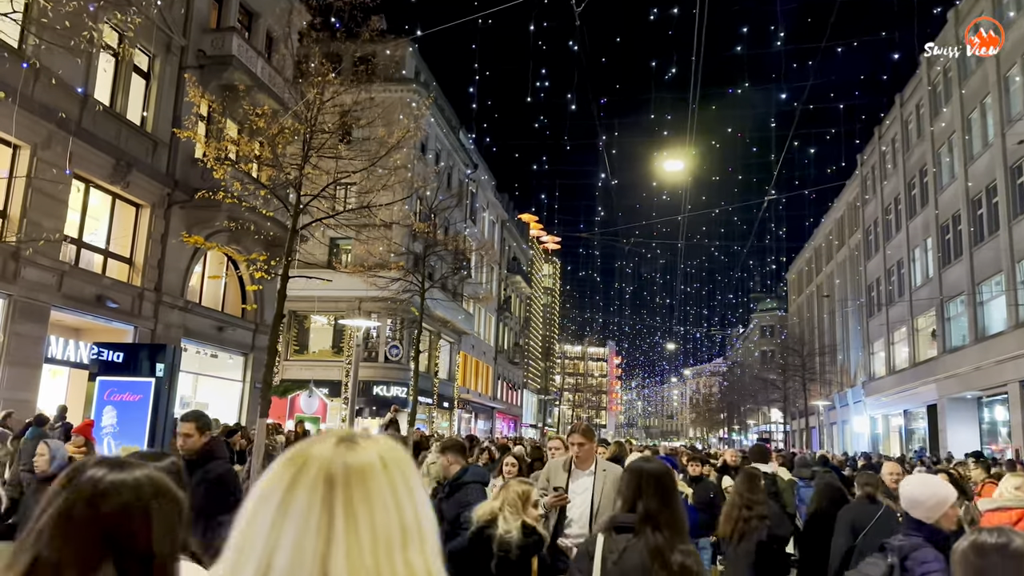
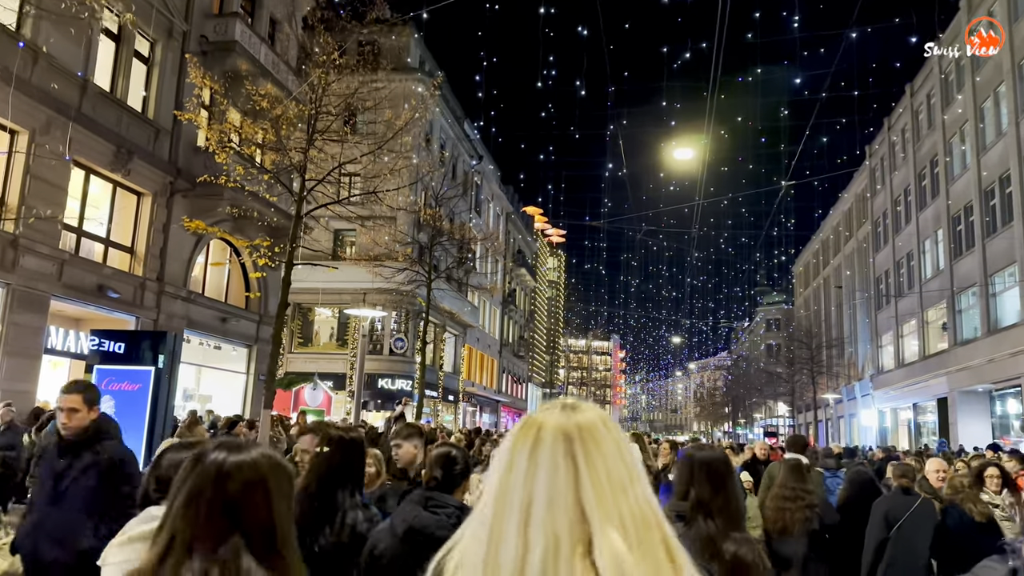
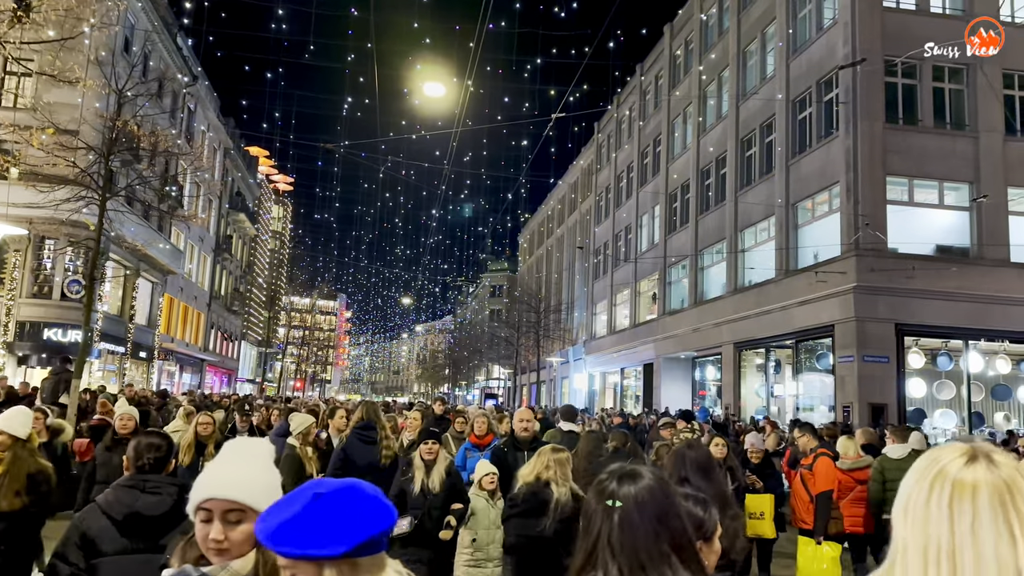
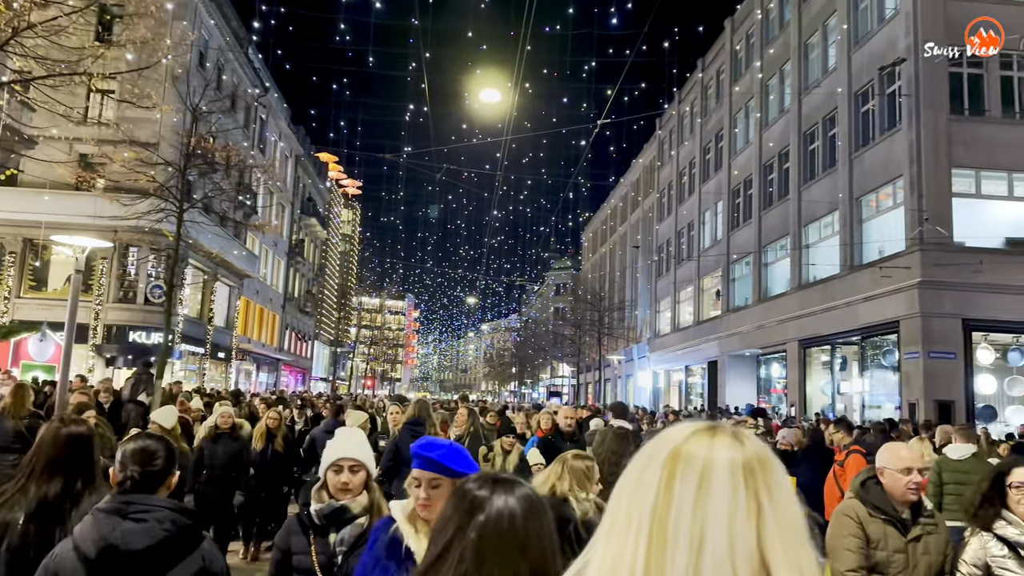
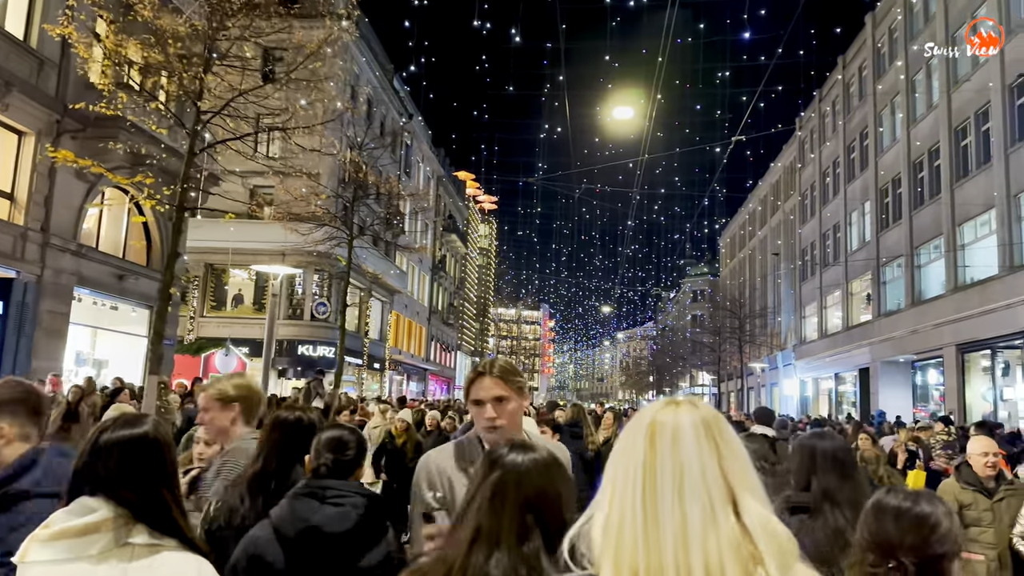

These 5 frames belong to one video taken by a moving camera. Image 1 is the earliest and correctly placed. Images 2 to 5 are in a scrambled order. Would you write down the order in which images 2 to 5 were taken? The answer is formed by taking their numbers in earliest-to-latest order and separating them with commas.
2, 5, 4, 3
